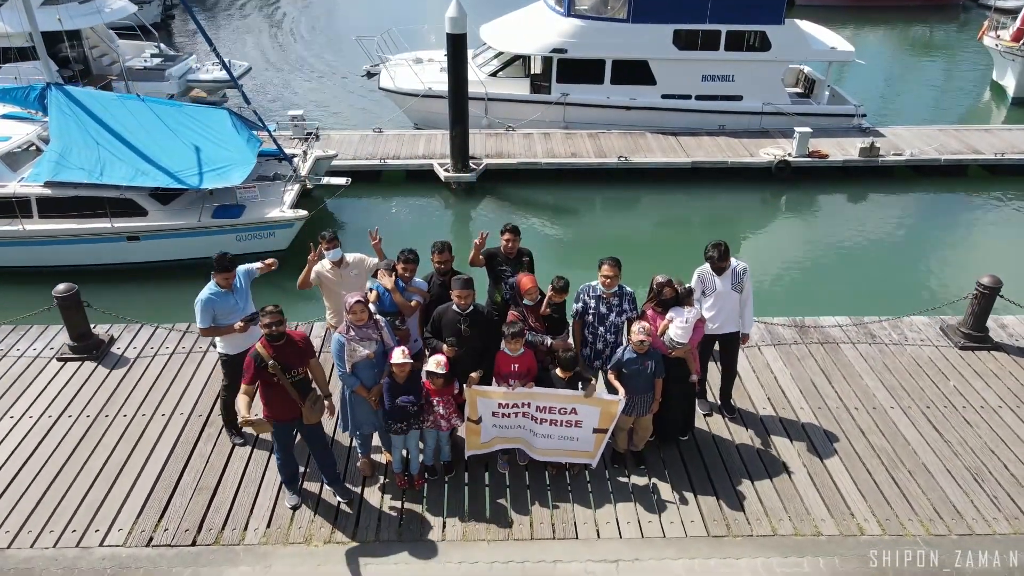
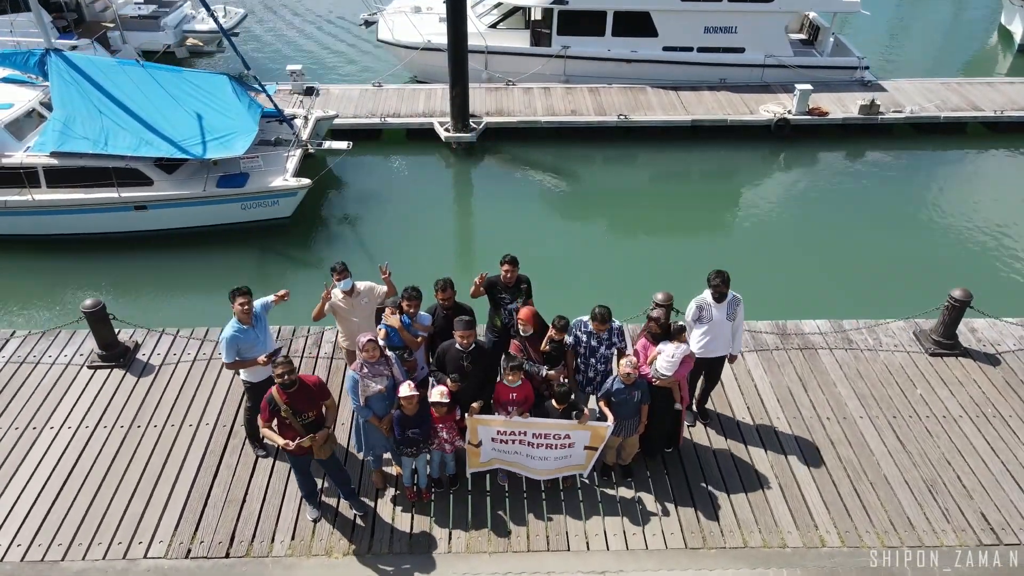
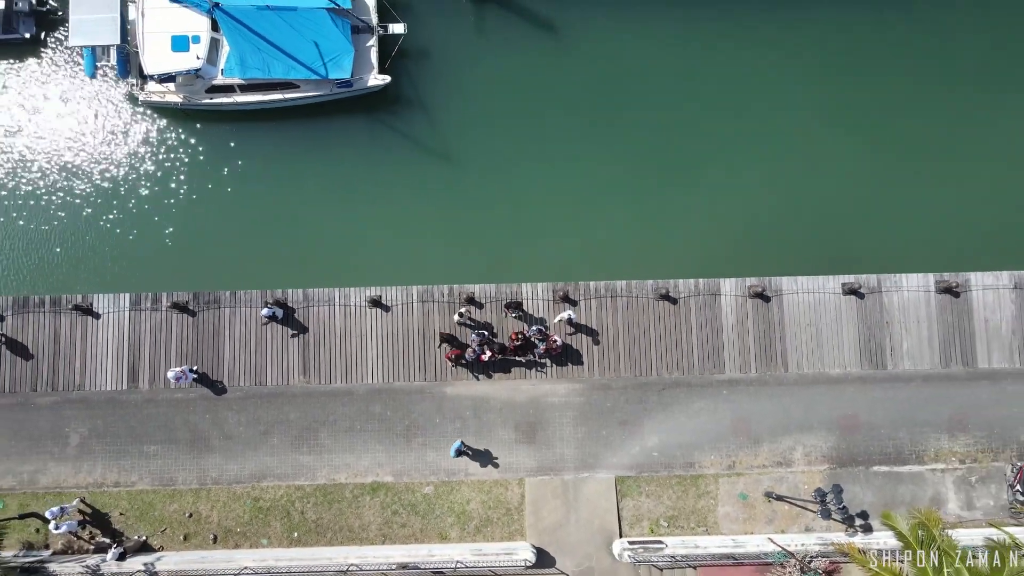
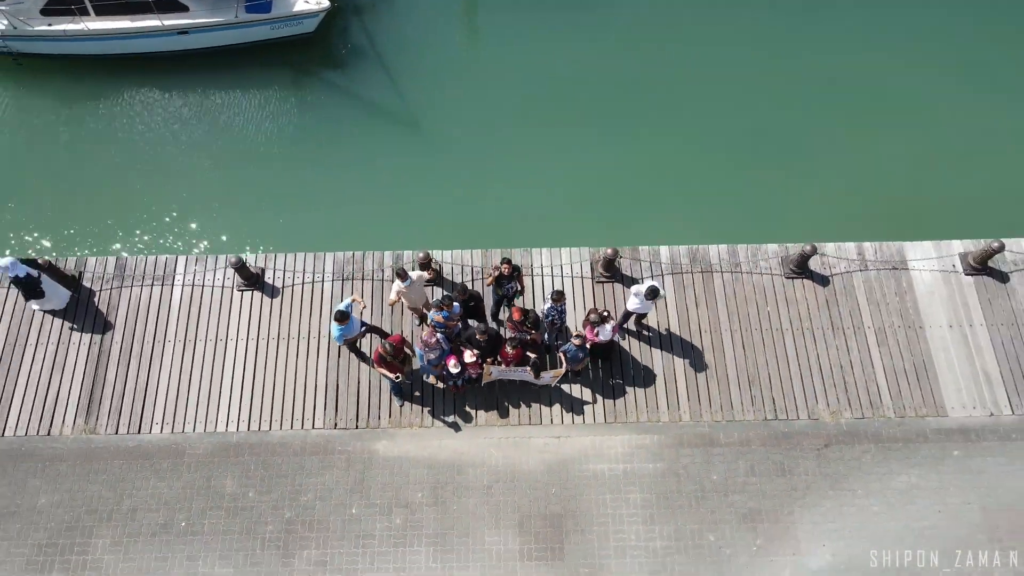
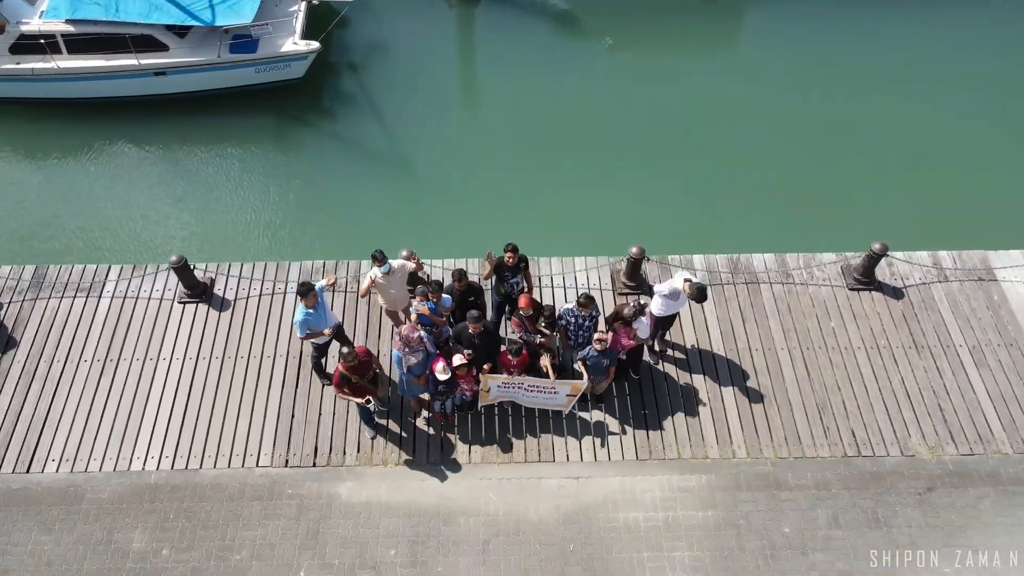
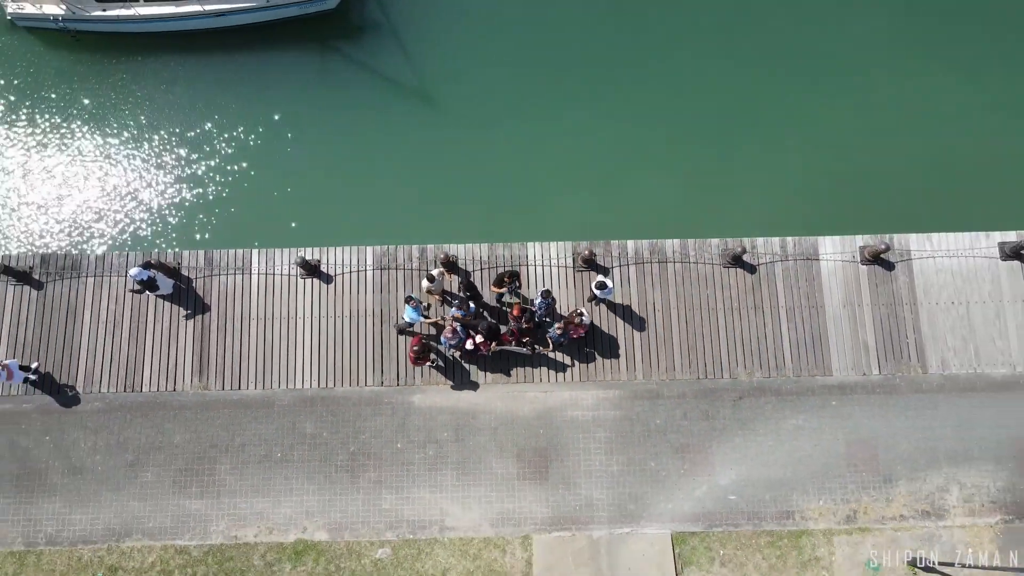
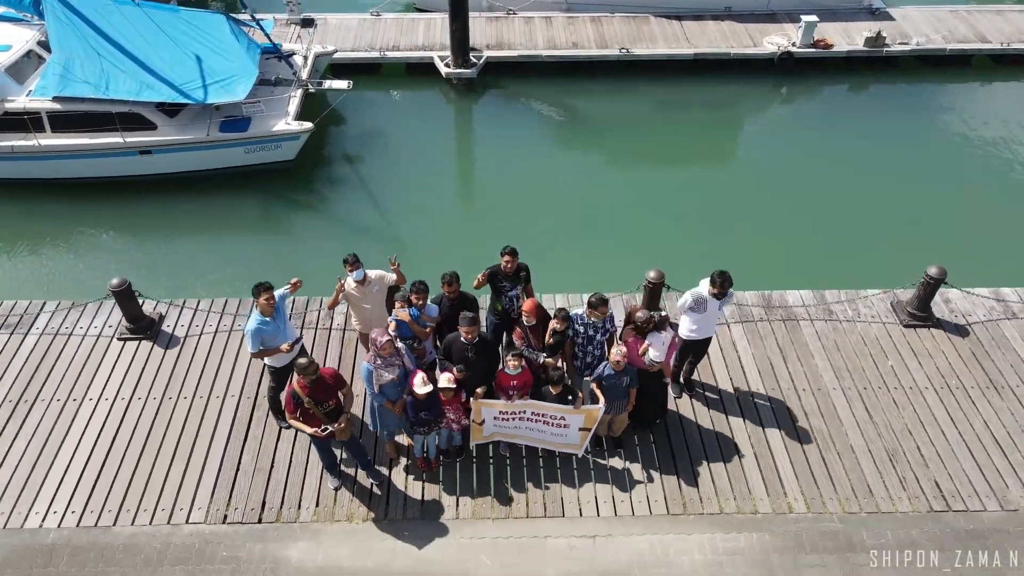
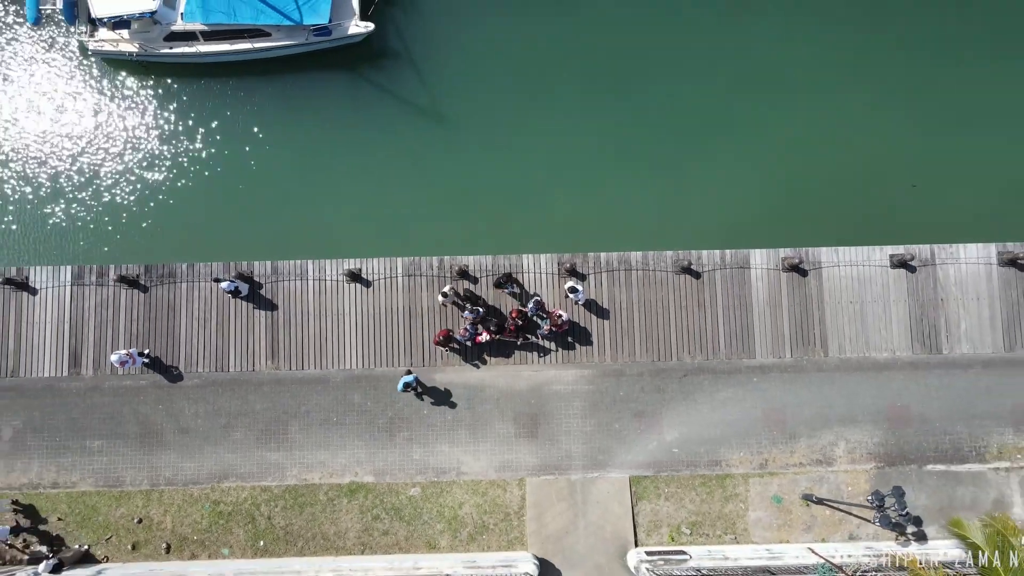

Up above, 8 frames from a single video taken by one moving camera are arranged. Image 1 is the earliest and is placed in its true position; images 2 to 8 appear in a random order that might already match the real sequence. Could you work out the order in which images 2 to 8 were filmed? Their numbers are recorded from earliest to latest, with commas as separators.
2, 7, 5, 4, 6, 8, 3
